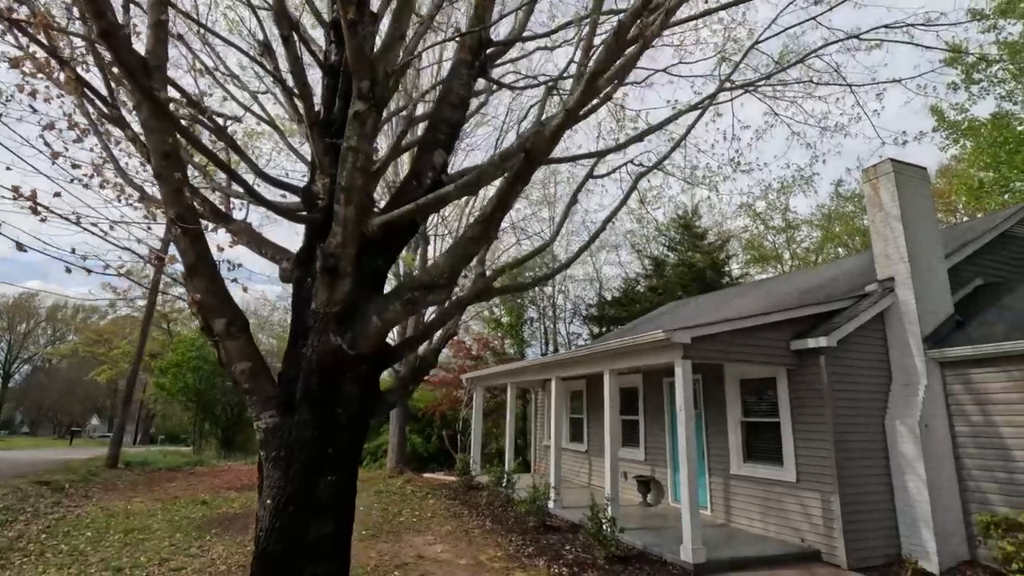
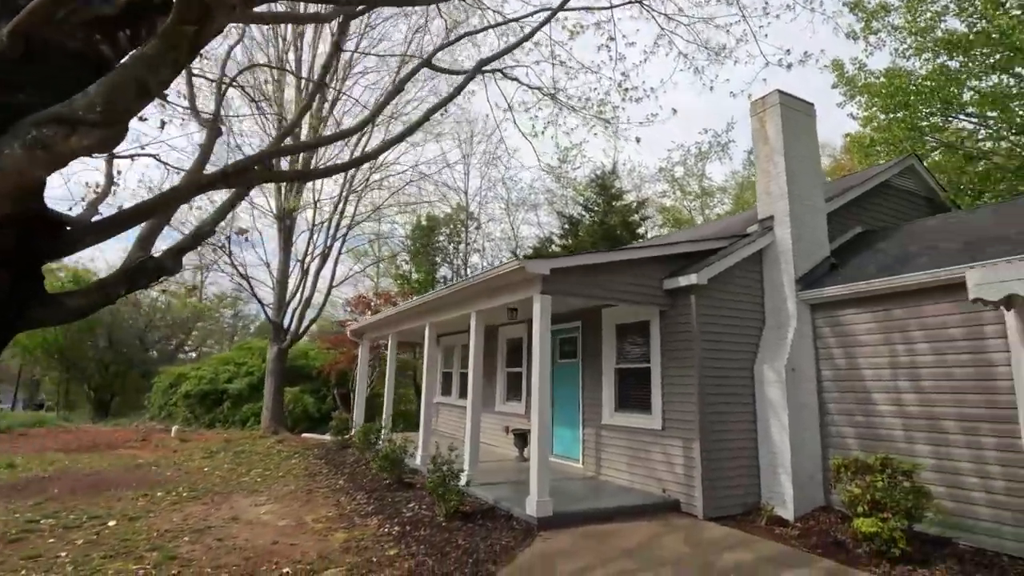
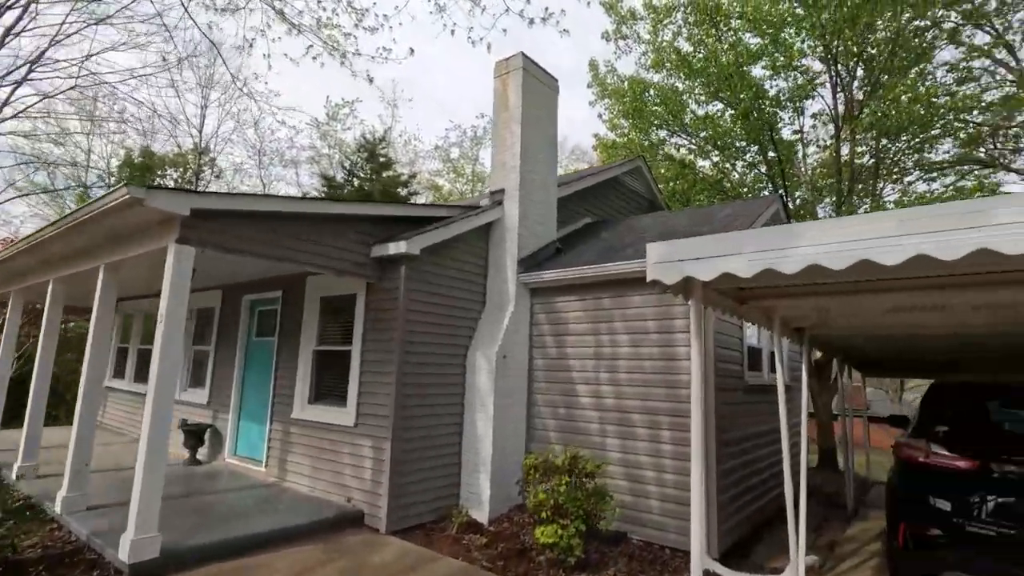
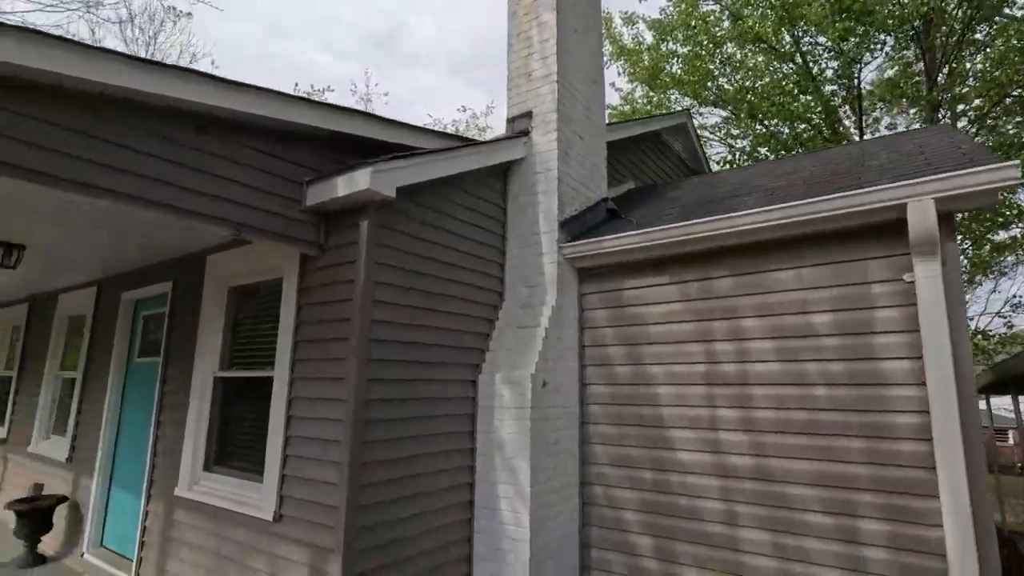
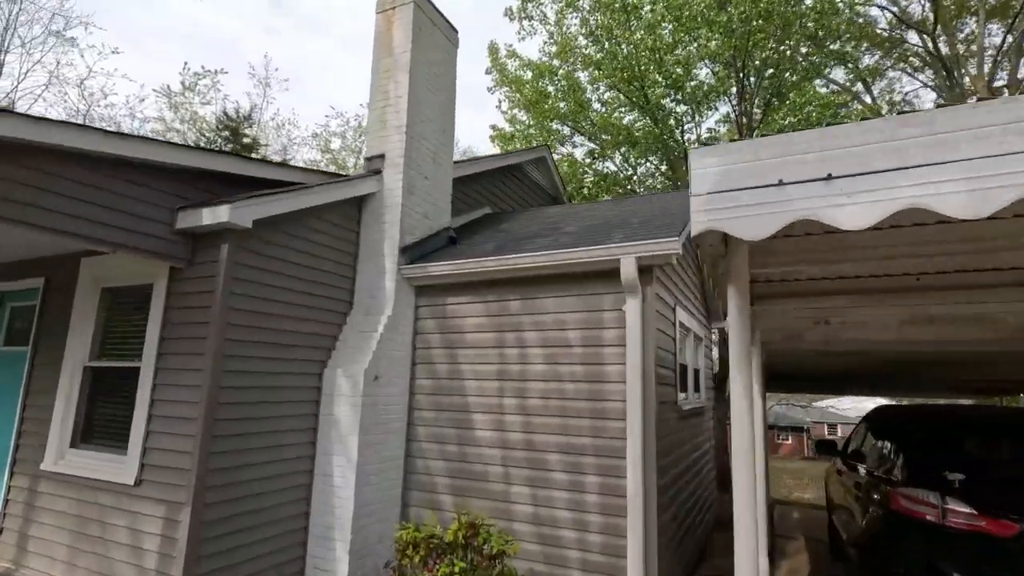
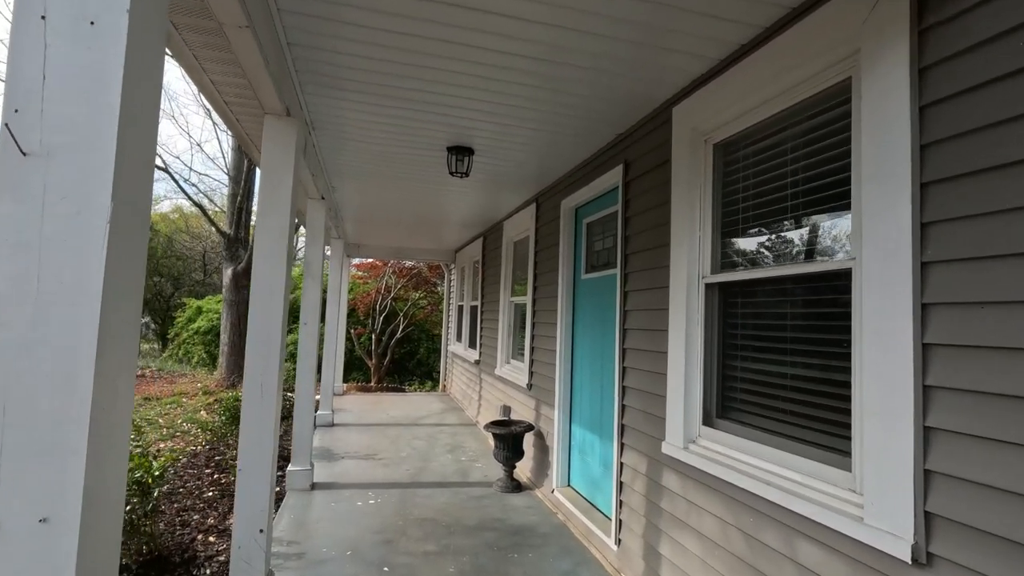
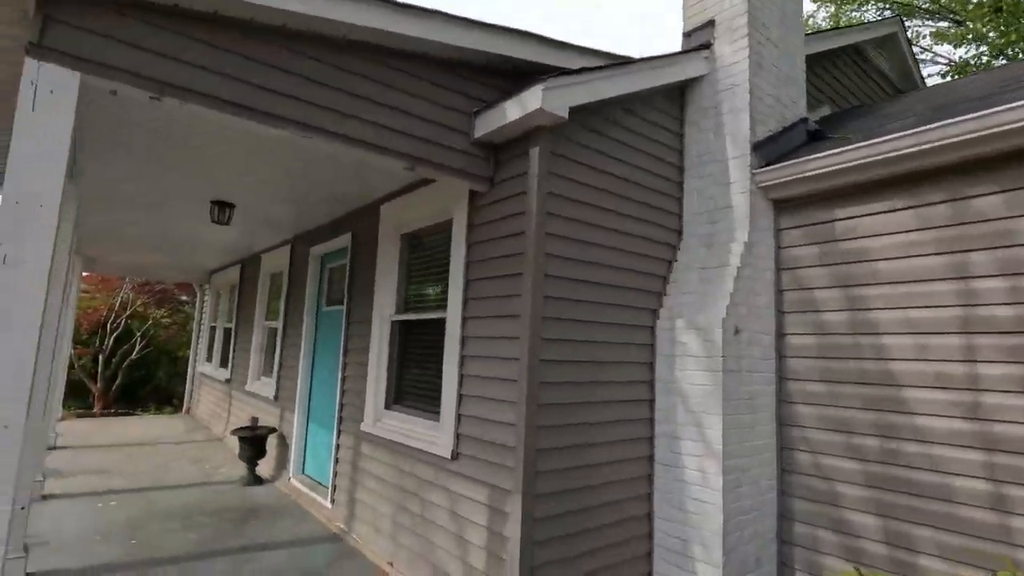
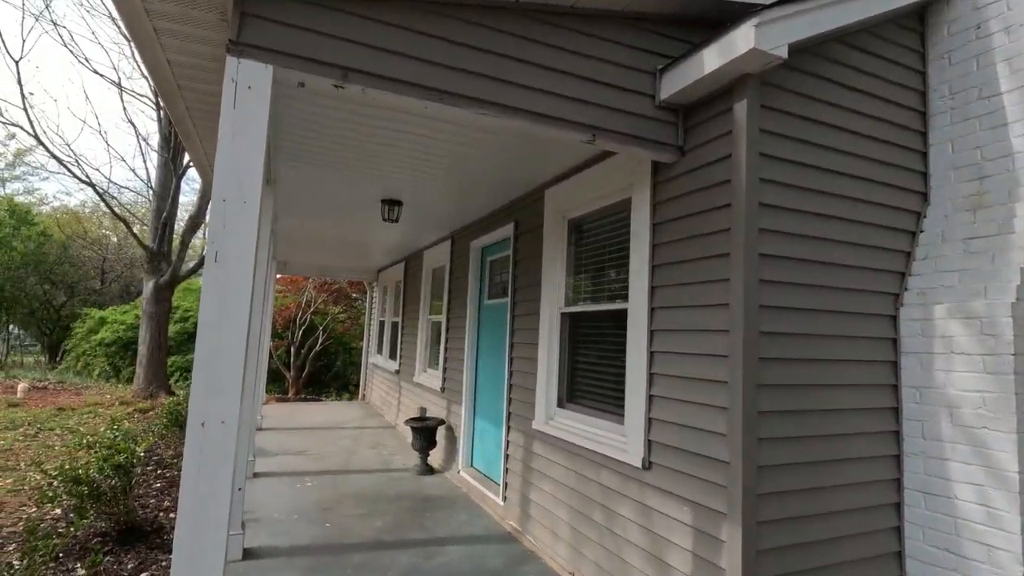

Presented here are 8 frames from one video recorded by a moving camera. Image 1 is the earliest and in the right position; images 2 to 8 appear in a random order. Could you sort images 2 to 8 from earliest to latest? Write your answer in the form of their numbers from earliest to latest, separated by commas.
2, 3, 5, 4, 7, 8, 6
